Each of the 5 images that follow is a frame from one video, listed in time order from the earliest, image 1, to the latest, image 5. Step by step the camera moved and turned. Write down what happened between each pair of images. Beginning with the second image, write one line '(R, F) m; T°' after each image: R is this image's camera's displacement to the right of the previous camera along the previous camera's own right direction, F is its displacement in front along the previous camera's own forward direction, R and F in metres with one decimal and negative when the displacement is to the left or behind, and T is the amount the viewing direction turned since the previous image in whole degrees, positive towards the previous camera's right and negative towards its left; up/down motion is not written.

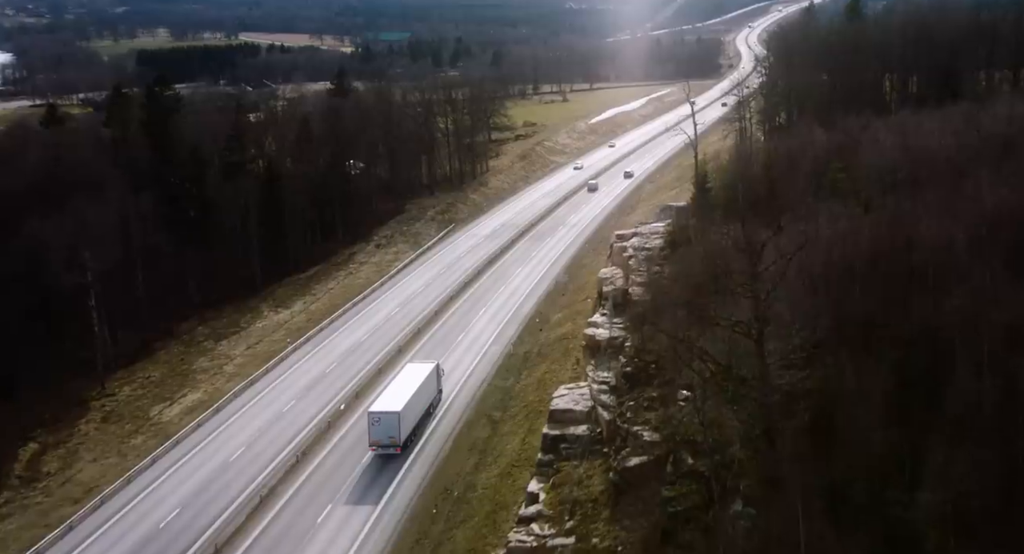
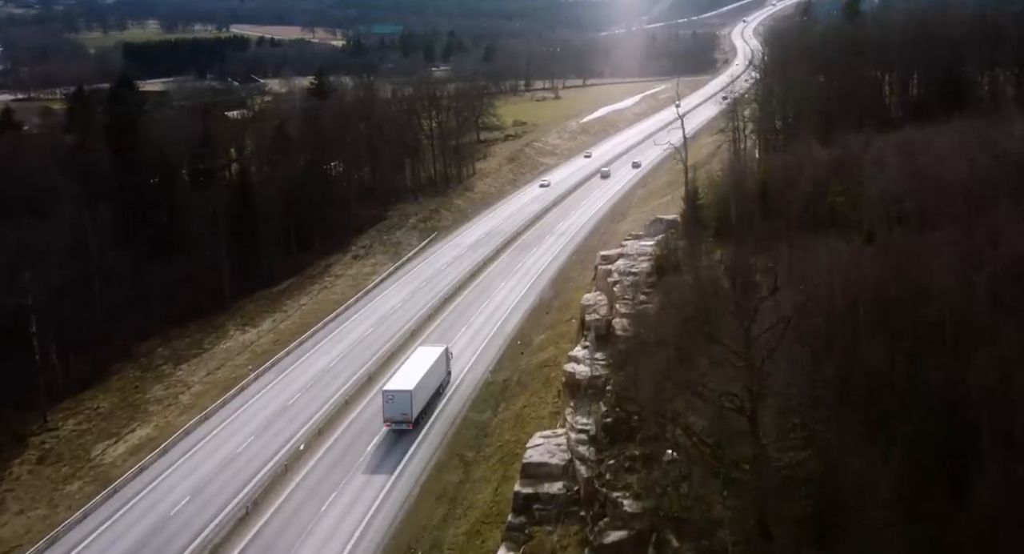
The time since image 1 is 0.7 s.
(+0.9, +3.5) m; 0°
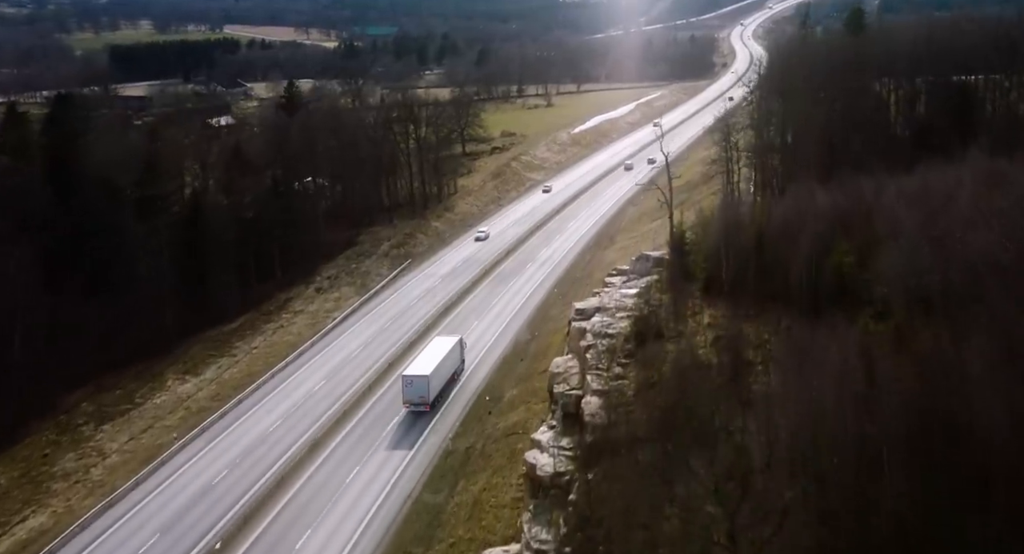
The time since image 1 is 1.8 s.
(+1.7, +5.9) m; 0°
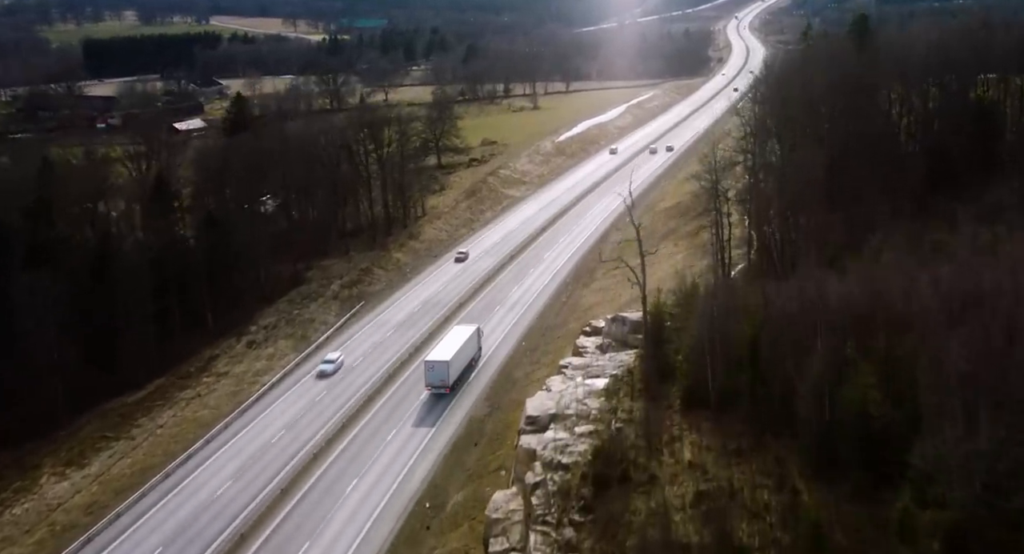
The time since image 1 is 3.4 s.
(+2.3, +9.1) m; 0°
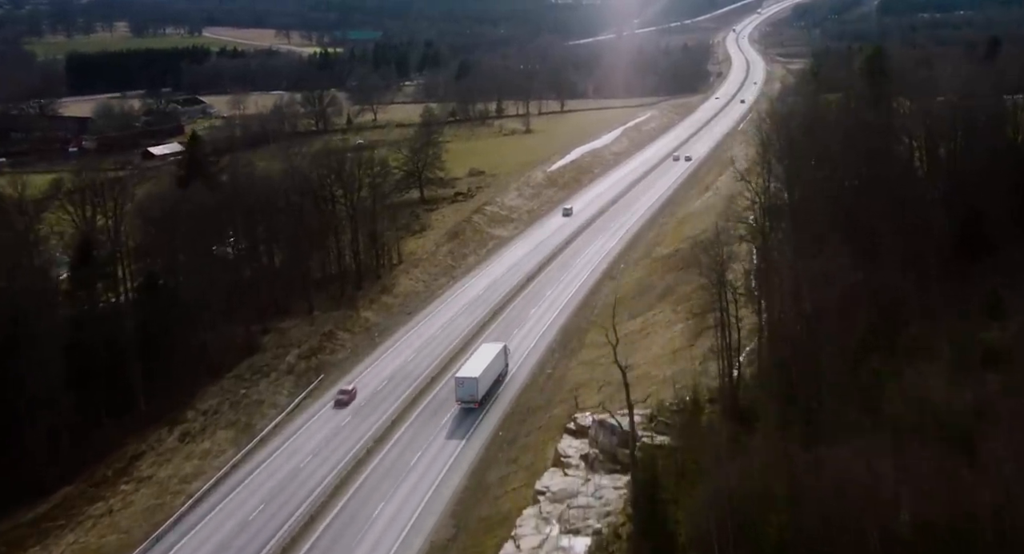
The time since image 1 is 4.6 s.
(+1.4, +8.2) m; 0°
